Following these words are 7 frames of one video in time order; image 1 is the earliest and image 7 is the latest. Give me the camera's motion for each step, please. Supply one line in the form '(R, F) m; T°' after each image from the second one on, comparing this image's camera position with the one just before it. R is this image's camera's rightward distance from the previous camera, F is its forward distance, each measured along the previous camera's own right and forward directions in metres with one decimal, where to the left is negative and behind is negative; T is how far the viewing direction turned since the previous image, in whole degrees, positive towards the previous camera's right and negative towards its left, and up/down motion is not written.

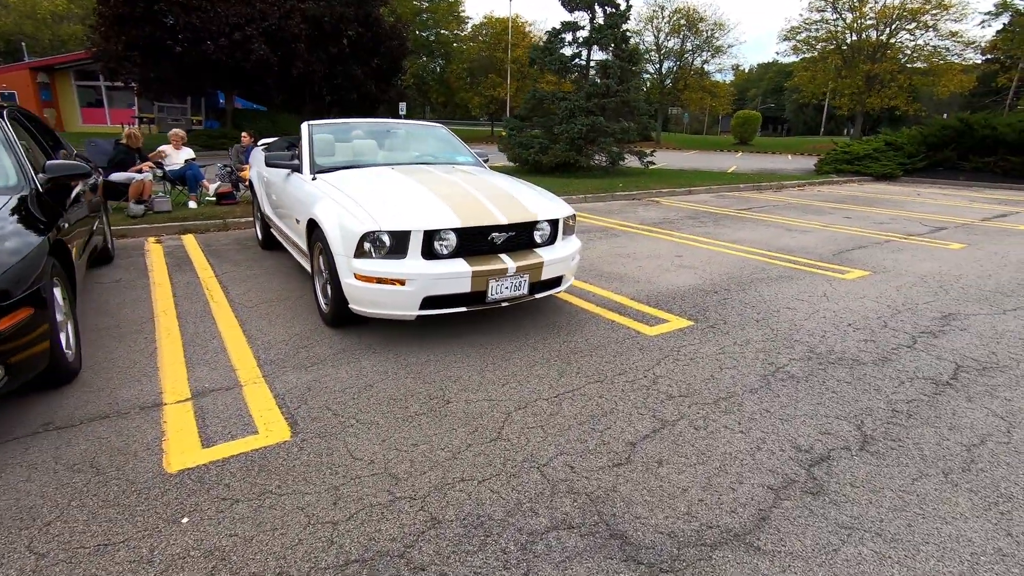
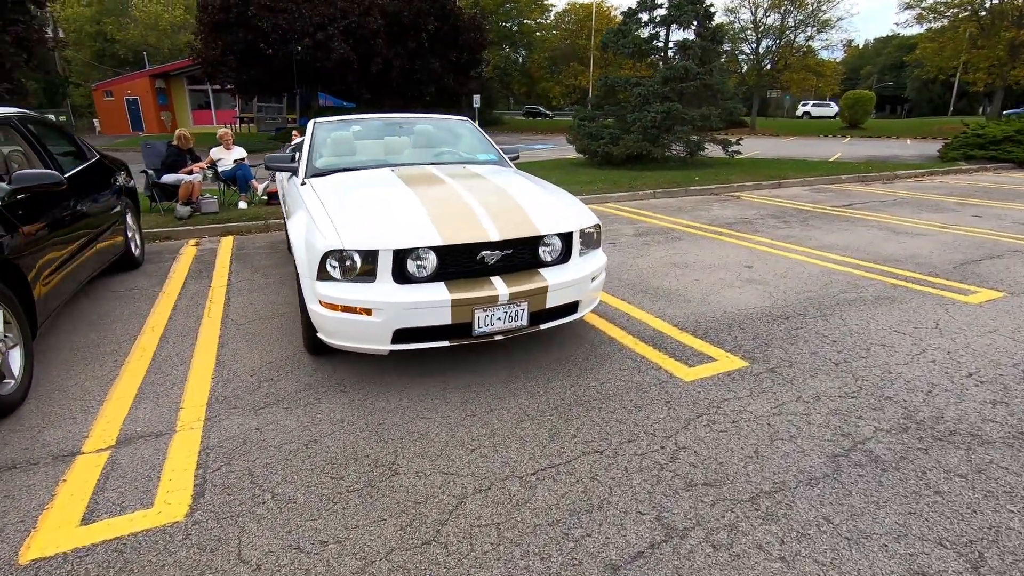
(+0.5, +0.8) m; -9°
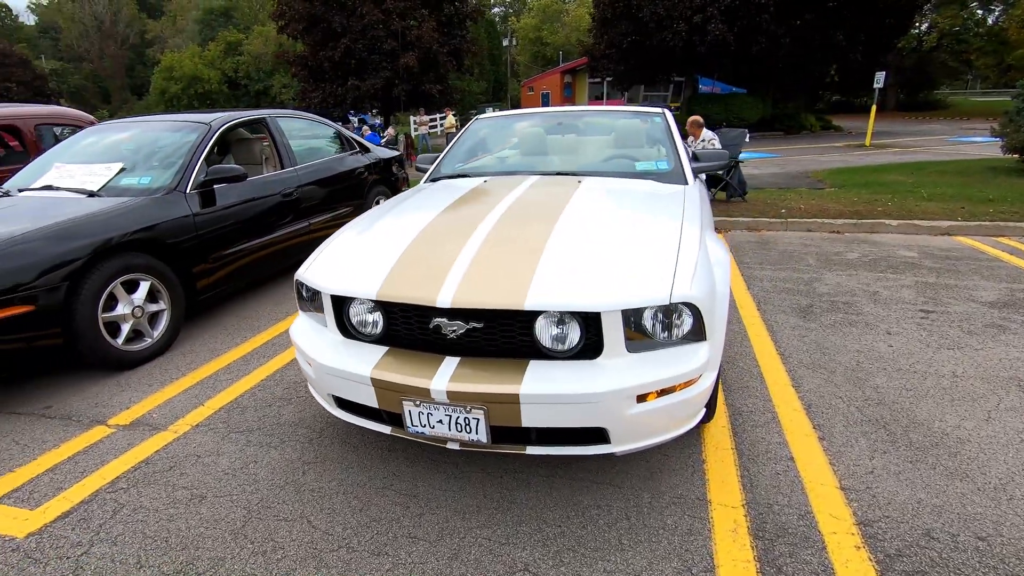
(+1.3, +1.6) m; -38°
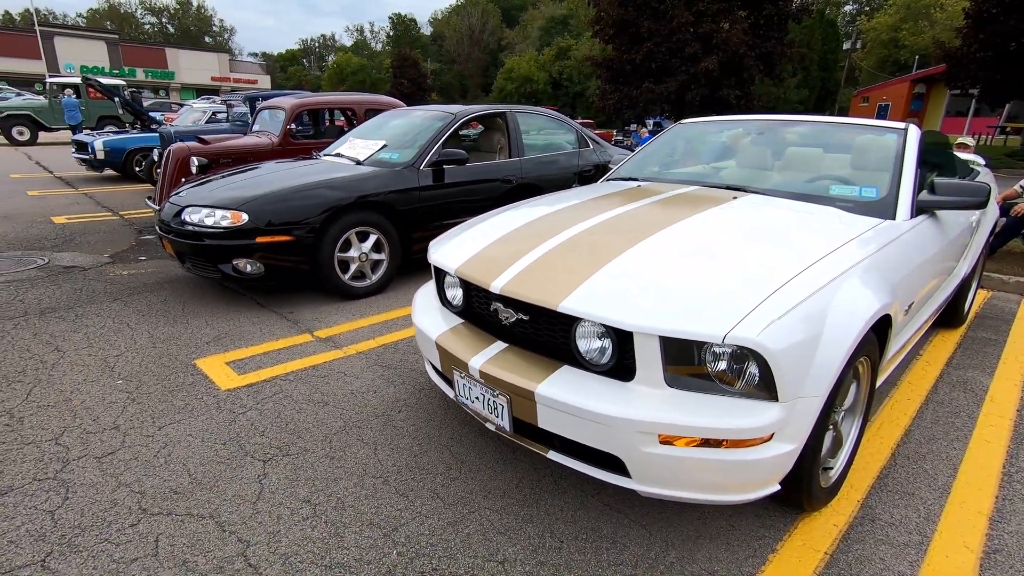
(+0.8, +0.2) m; -28°
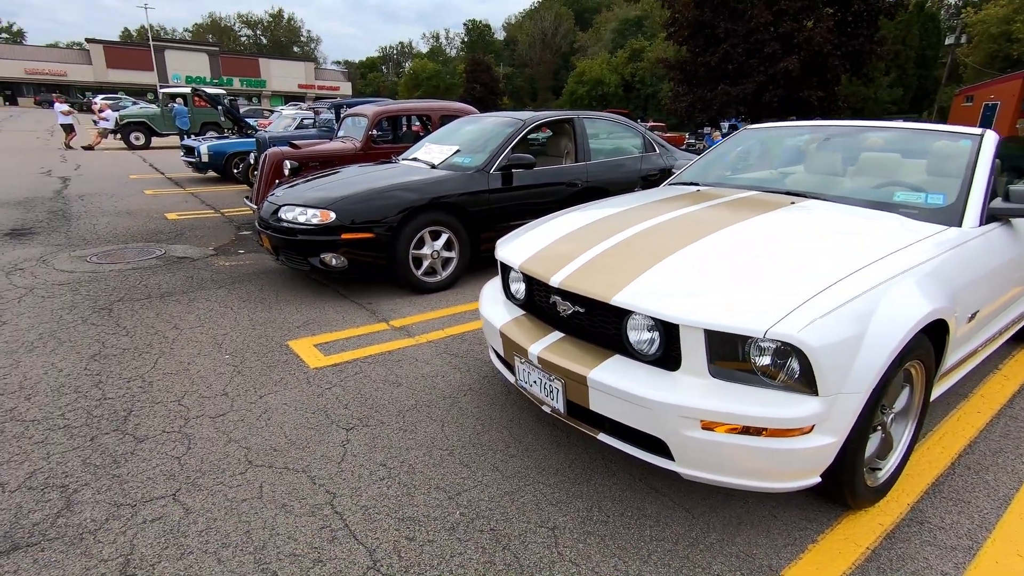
(0.0, -0.2) m; -7°
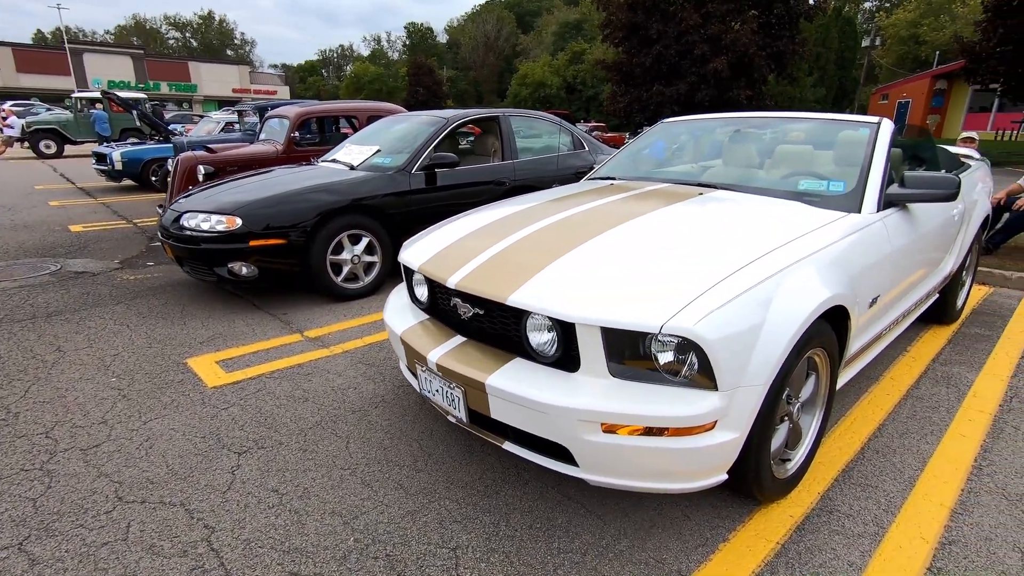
(+0.2, +0.1) m; +5°
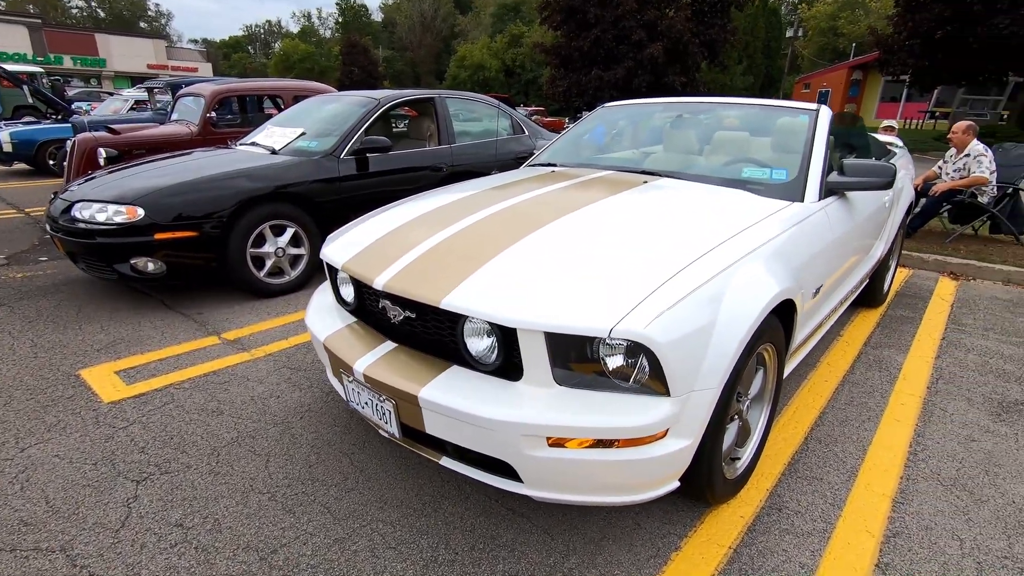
(0.0, +0.2) m; +6°
